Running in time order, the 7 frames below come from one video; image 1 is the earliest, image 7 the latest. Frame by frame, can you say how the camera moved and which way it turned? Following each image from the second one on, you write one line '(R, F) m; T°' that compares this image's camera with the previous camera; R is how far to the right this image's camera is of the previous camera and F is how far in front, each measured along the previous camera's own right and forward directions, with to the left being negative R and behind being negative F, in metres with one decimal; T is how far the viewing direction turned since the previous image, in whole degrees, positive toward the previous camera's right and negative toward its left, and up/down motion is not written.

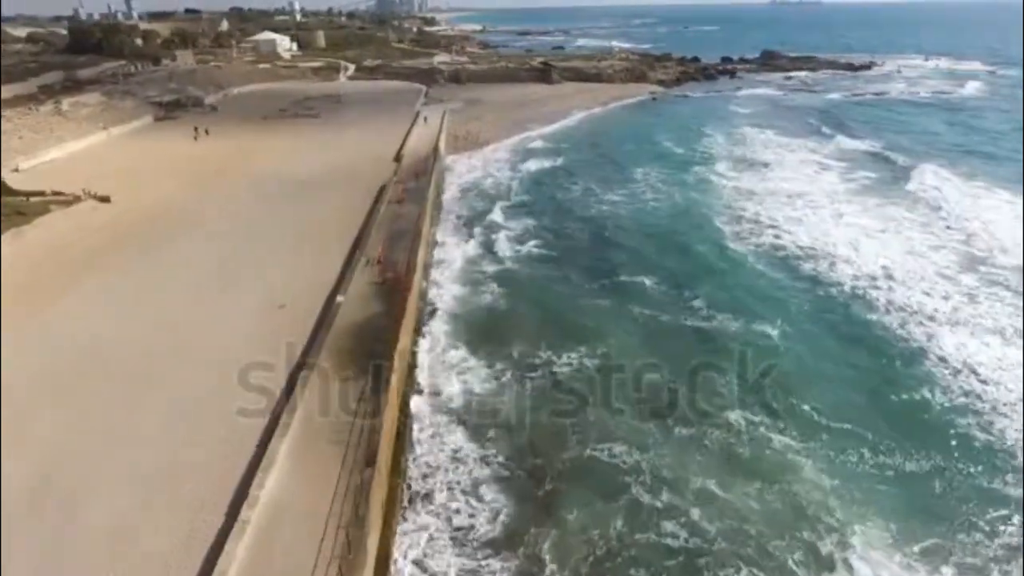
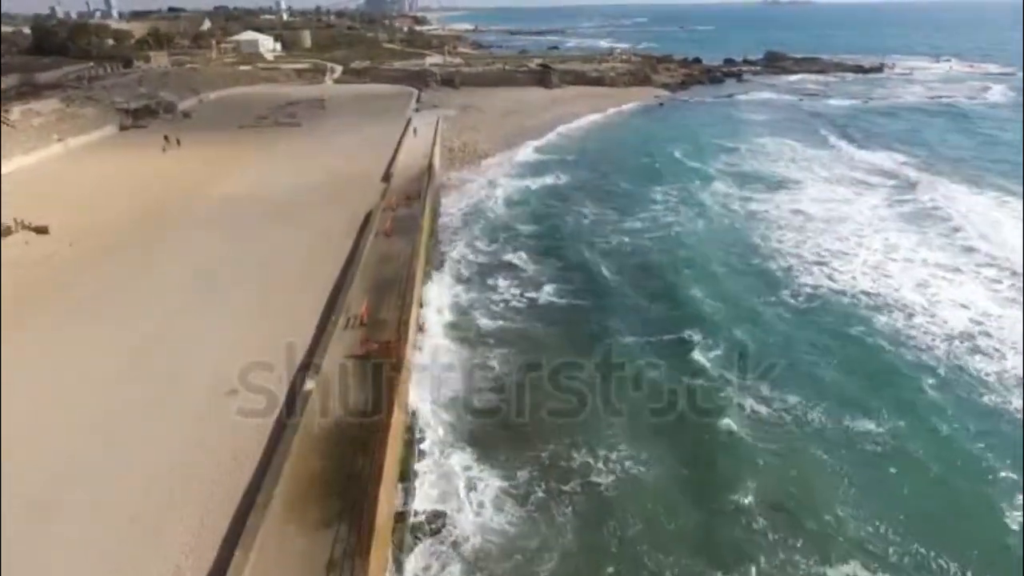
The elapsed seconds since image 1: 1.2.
(-0.5, +3.0) m; +1°
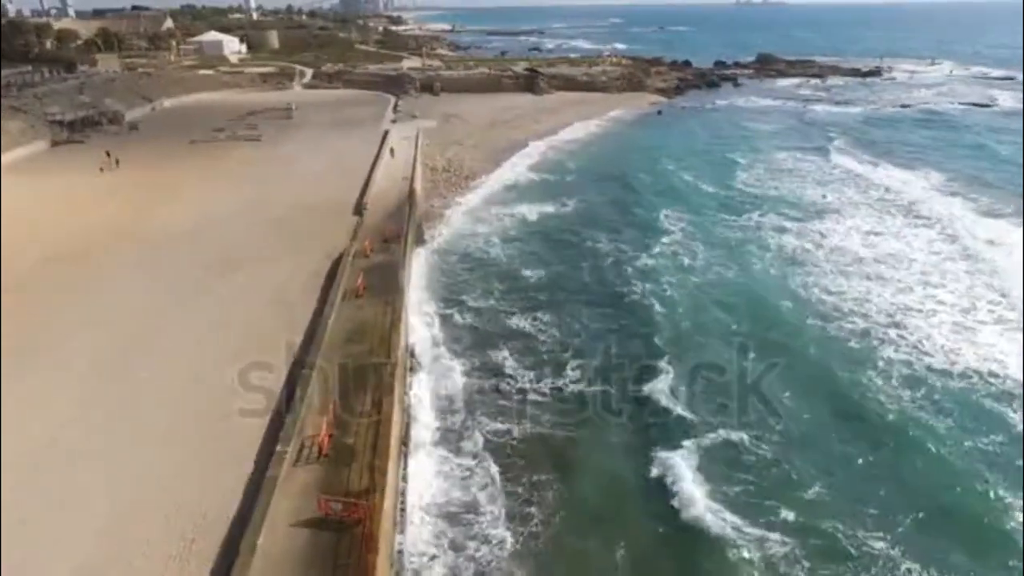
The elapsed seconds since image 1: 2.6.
(-0.6, +3.6) m; +2°
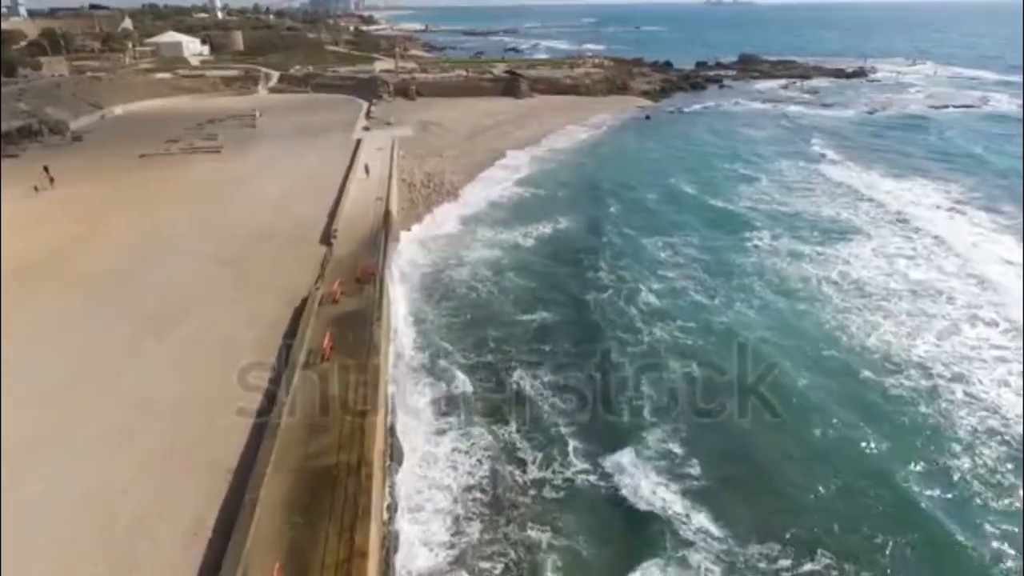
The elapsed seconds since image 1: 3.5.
(-0.4, +2.3) m; +2°
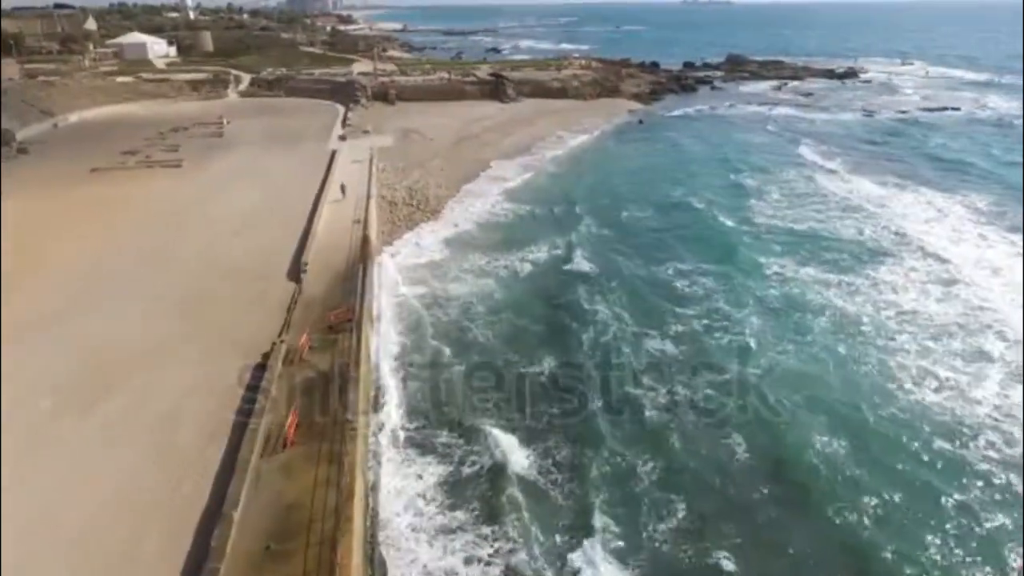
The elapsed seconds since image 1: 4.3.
(-0.3, +2.1) m; +2°
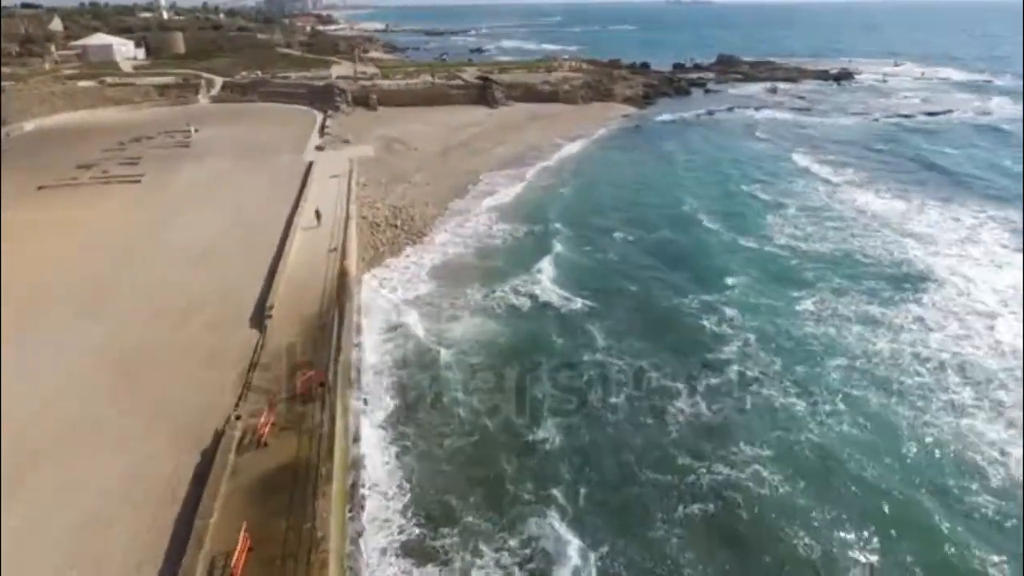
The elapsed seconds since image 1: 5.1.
(-0.3, +2.0) m; +1°
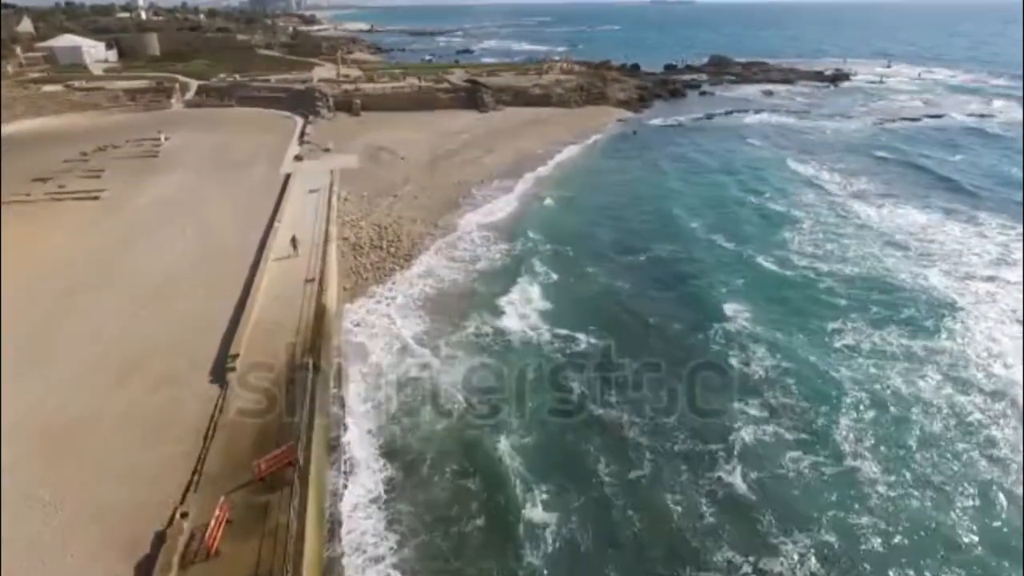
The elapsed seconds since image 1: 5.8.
(-0.3, +1.7) m; +1°
